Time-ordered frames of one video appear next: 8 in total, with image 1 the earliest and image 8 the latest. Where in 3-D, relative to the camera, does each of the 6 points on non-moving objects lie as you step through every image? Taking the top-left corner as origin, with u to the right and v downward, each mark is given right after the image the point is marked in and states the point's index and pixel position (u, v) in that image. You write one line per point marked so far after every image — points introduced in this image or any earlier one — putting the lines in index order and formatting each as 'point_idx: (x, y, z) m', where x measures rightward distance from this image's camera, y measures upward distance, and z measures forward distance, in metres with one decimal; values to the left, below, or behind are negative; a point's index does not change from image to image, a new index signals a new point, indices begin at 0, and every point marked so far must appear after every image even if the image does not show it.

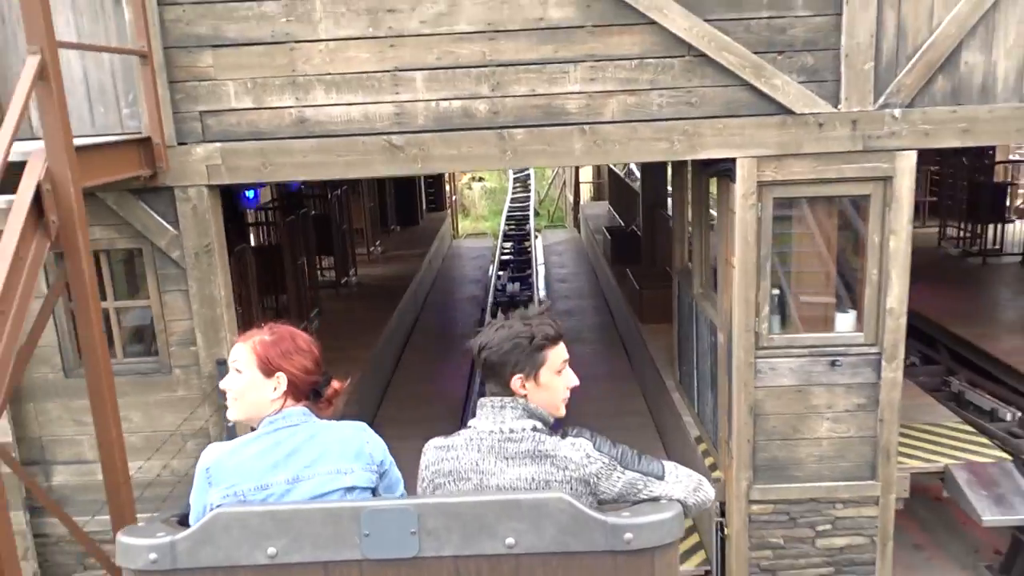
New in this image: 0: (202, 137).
0: (-1.4, +0.7, +4.0) m
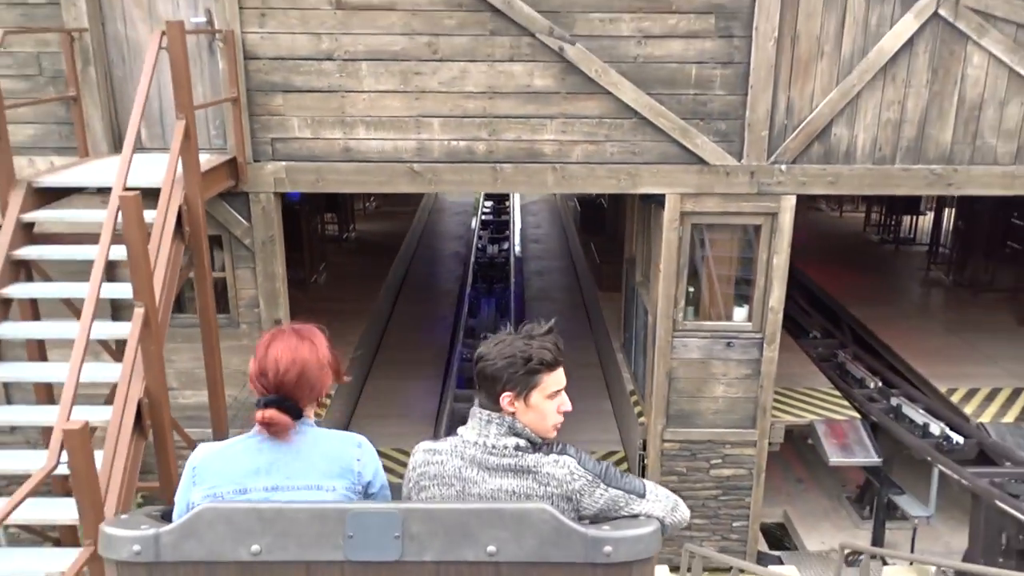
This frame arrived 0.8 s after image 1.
0: (-1.5, +0.8, +5.3) m
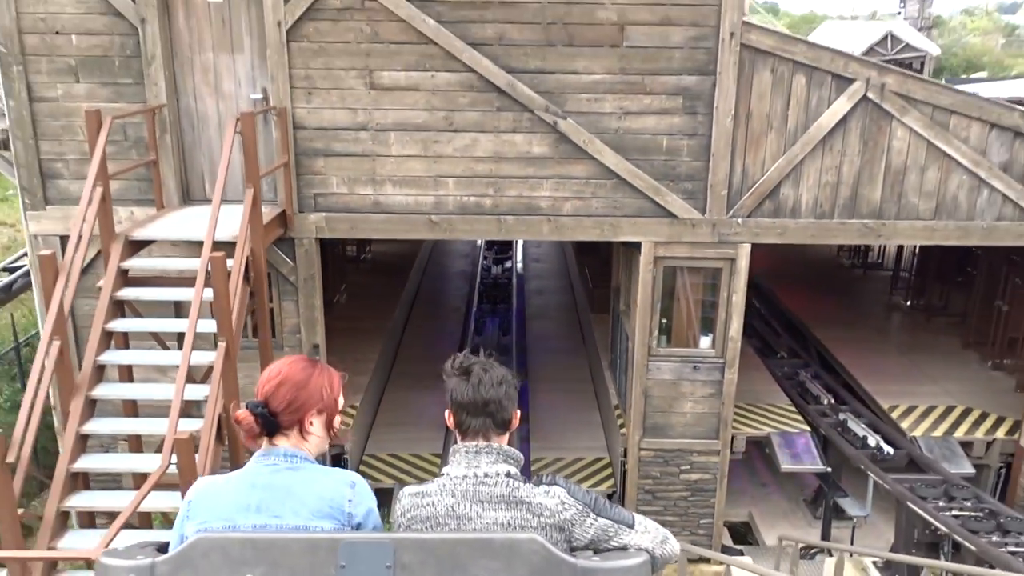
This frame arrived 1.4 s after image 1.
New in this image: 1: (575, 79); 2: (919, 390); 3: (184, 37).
0: (-1.5, +0.6, +6.4) m
1: (+0.4, +1.5, +6.1) m
2: (+3.9, -1.0, +8.2) m
3: (-2.3, +1.8, +6.1) m
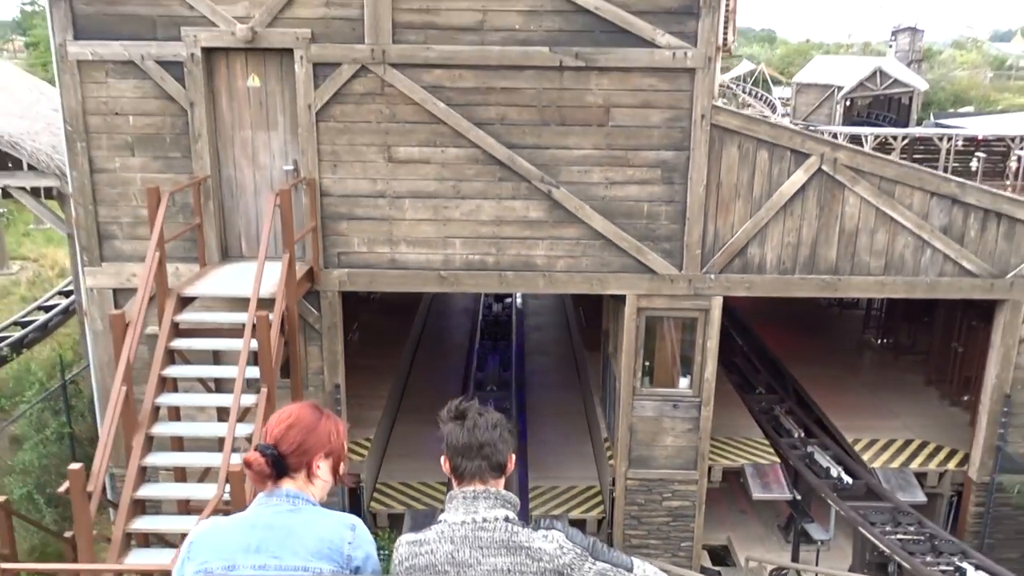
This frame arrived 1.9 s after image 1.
0: (-1.5, +0.2, +7.2) m
1: (+0.4, +1.1, +7.0) m
2: (+3.9, -1.4, +9.0) m
3: (-2.3, +1.4, +7.0) m
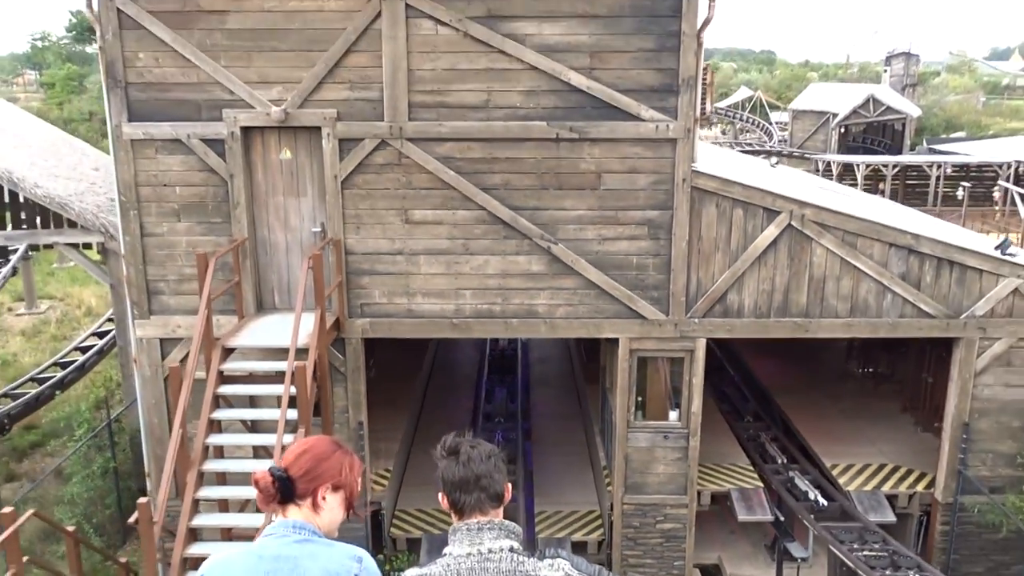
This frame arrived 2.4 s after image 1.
0: (-1.4, -0.2, +8.1) m
1: (+0.5, +0.7, +7.9) m
2: (+4.0, -1.8, +9.8) m
3: (-2.3, +0.9, +7.9) m
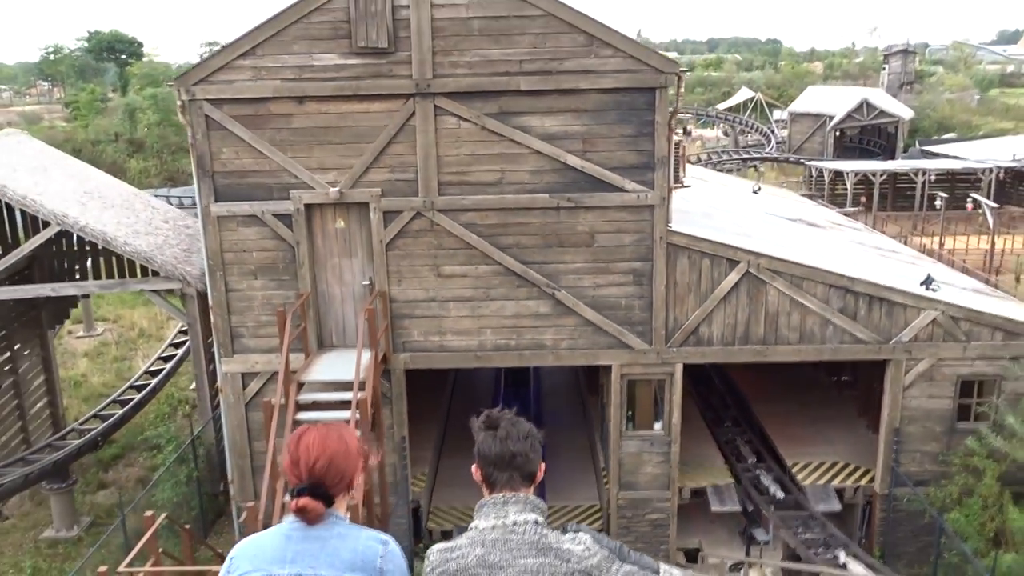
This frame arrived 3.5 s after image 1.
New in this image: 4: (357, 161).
0: (-1.3, -0.7, +10.0) m
1: (+0.6, +0.2, +9.8) m
2: (+4.2, -2.2, +11.6) m
3: (-2.2, +0.4, +9.8) m
4: (-1.7, +1.4, +9.5) m
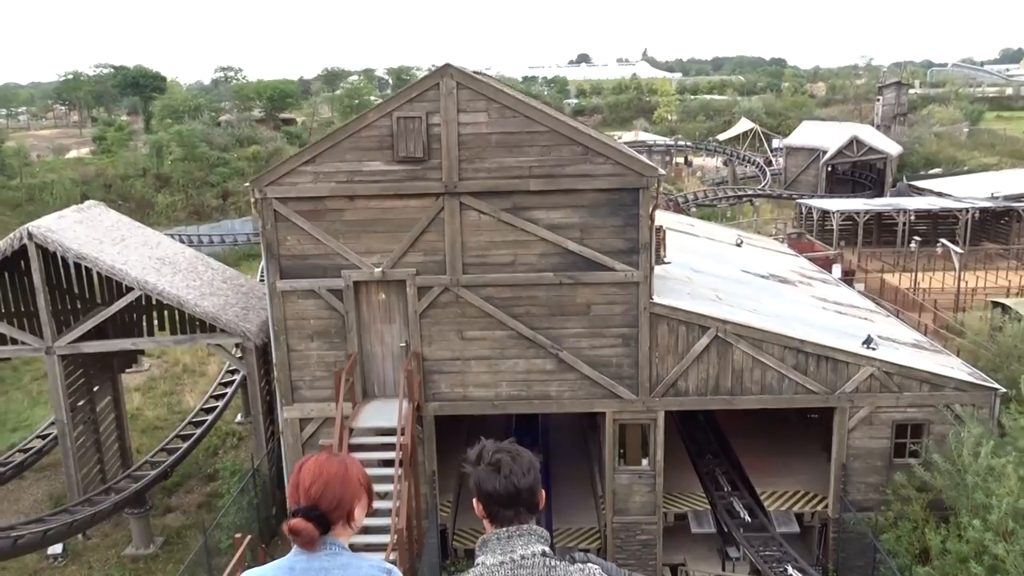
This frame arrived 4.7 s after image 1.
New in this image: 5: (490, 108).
0: (-1.1, -1.6, +12.1) m
1: (+0.7, -0.6, +11.9) m
2: (+4.3, -3.1, +13.7) m
3: (-2.0, -0.4, +12.0) m
4: (-1.6, +0.6, +11.6) m
5: (-0.3, +2.3, +11.1) m
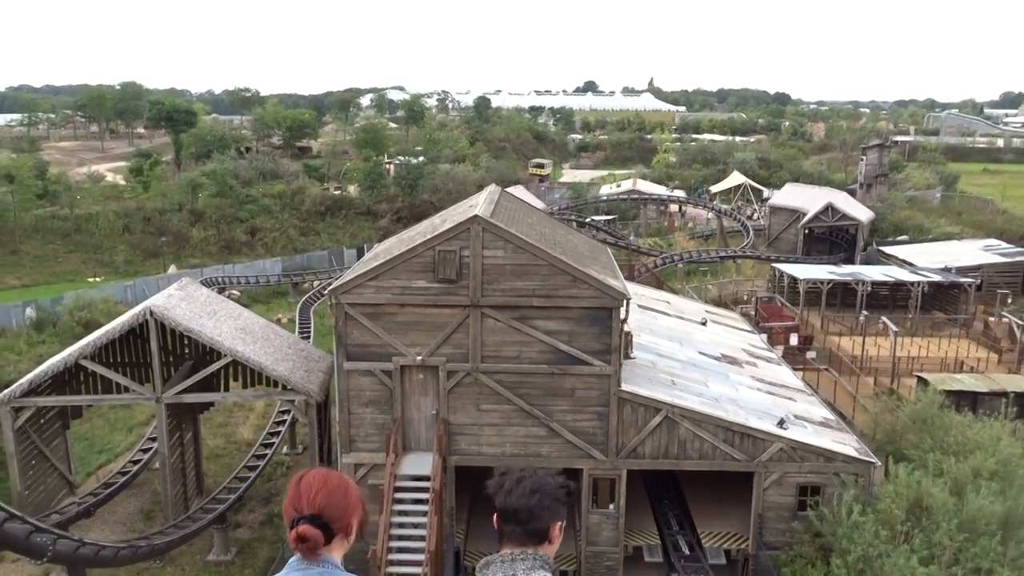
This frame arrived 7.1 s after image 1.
0: (-1.1, -3.1, +16.2) m
1: (+0.8, -2.2, +16.0) m
2: (+4.3, -4.9, +17.8) m
3: (-2.0, -1.9, +16.1) m
4: (-1.5, -1.0, +15.8) m
5: (-0.1, +0.8, +15.3) m
